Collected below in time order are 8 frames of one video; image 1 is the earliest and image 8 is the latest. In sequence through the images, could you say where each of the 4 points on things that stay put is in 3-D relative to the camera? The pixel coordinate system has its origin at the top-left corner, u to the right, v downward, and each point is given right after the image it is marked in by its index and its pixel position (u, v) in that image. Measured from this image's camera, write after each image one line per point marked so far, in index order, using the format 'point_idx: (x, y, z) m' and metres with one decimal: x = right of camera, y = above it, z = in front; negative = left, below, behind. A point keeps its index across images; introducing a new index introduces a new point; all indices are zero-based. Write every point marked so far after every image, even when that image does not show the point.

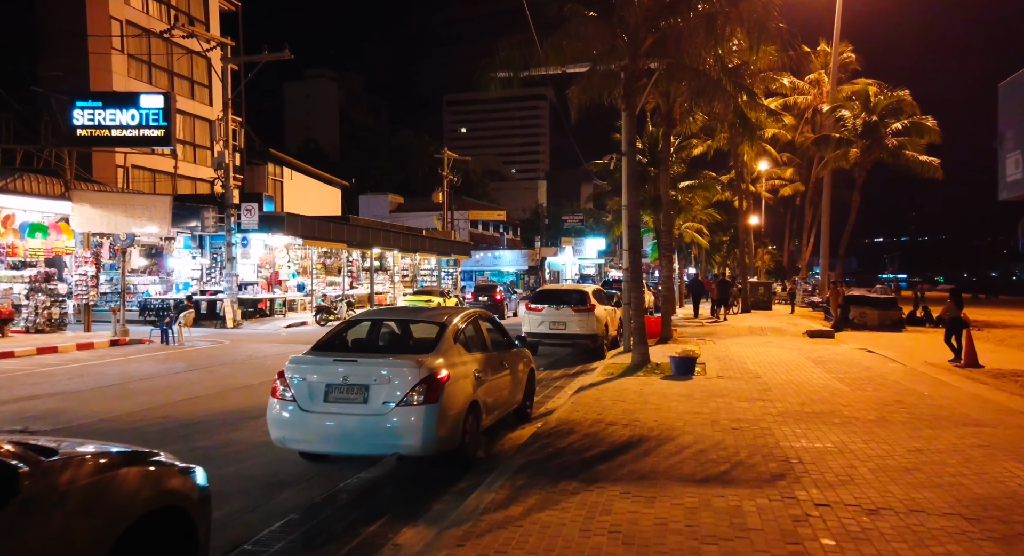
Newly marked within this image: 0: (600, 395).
0: (+1.2, -1.6, +10.2) m
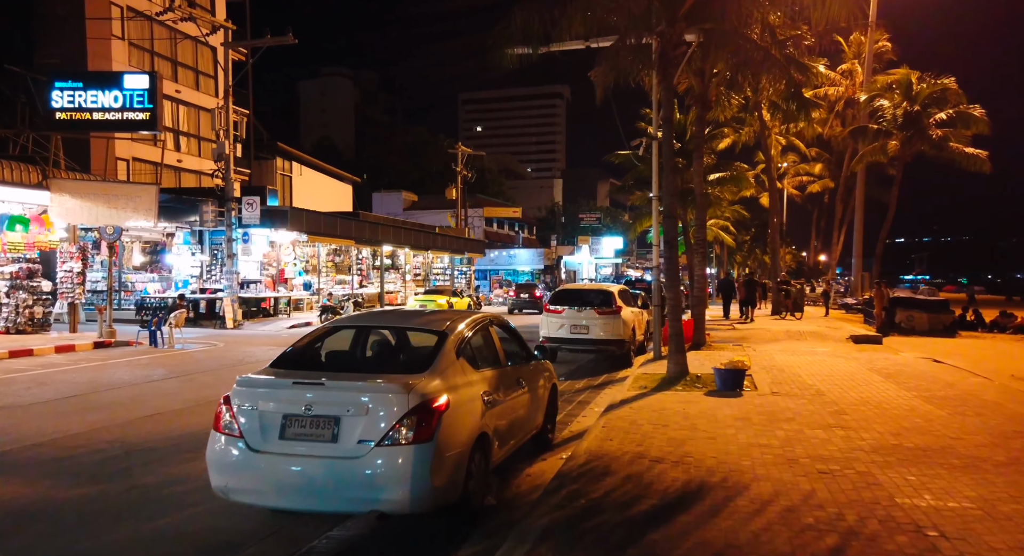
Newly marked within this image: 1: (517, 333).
0: (+1.4, -1.6, +8.6) m
1: (0.0, -0.6, +7.4) m
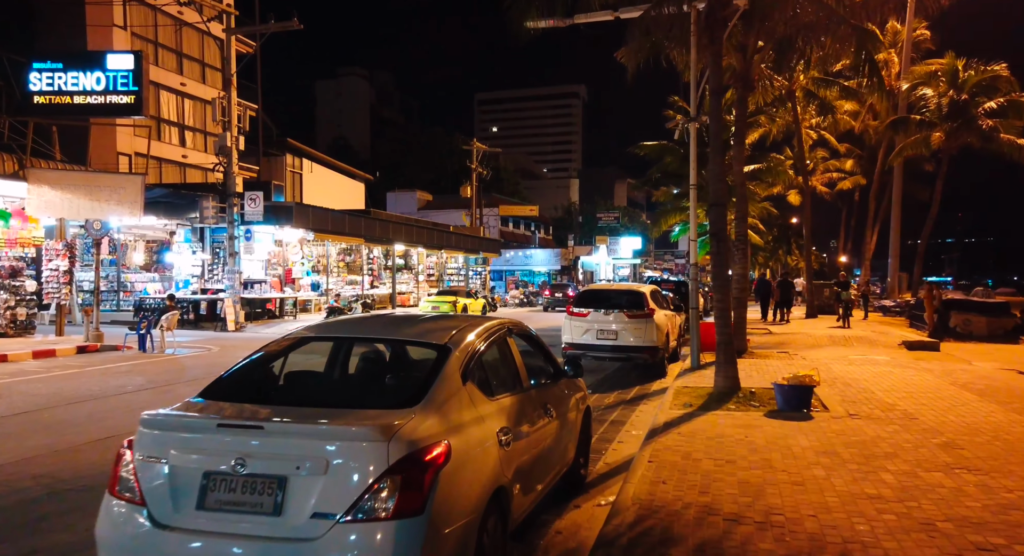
0: (+1.7, -1.6, +7.0) m
1: (+0.2, -0.5, +5.9) m
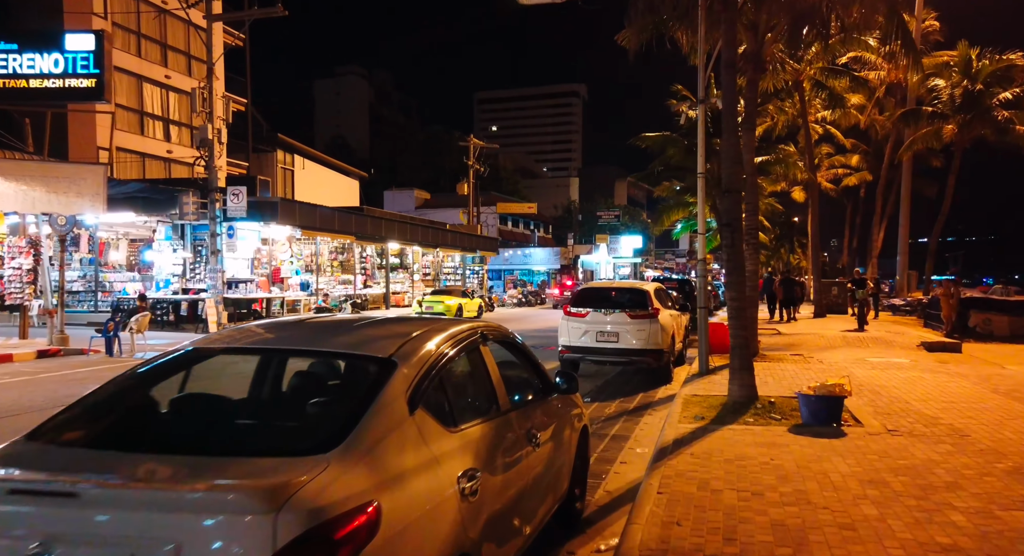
0: (+1.5, -1.5, +5.9) m
1: (+0.1, -0.5, +4.8) m
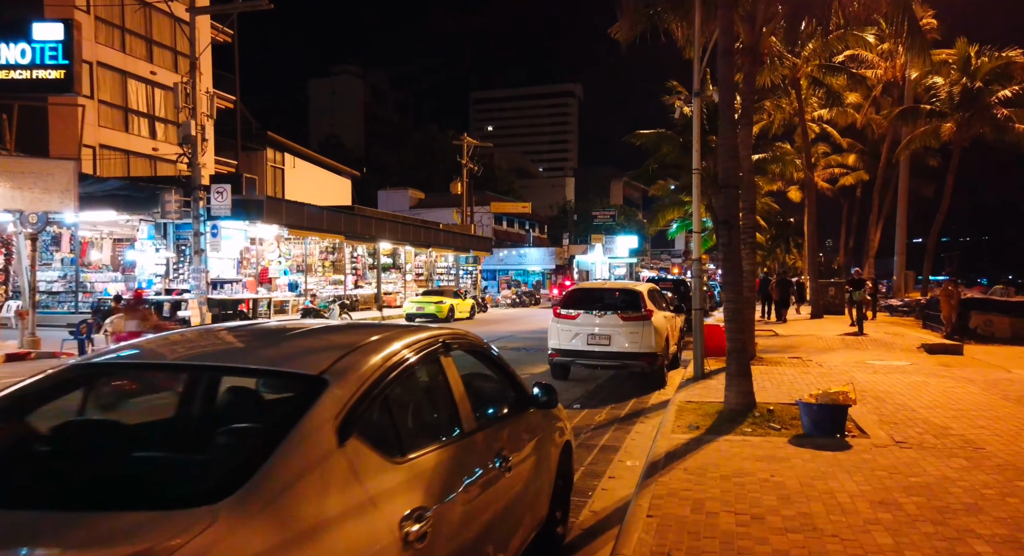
0: (+1.3, -1.5, +5.4) m
1: (-0.1, -0.5, +4.3) m
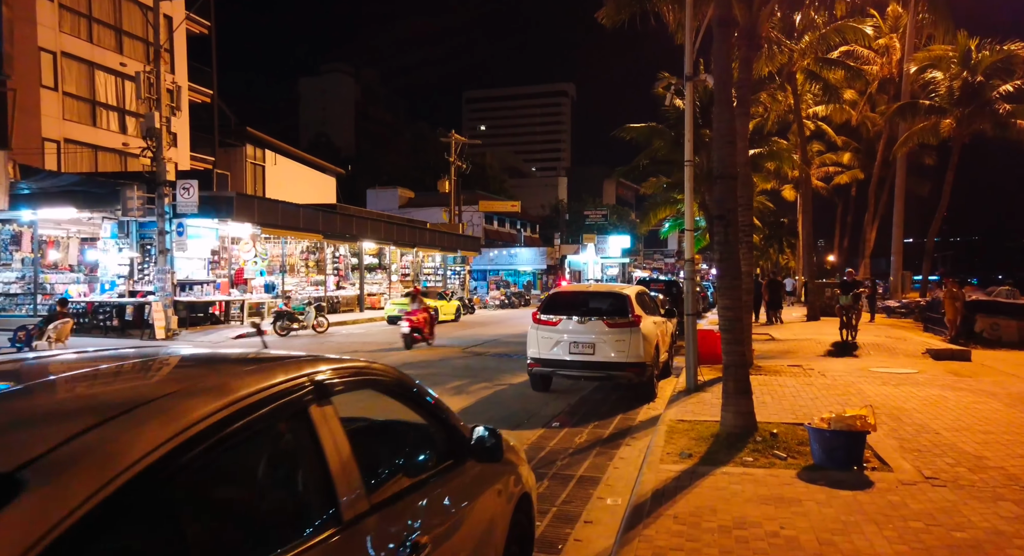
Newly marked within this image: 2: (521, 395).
0: (+1.0, -1.6, +4.3) m
1: (-0.4, -0.5, +3.2) m
2: (+0.1, -1.8, +11.3) m
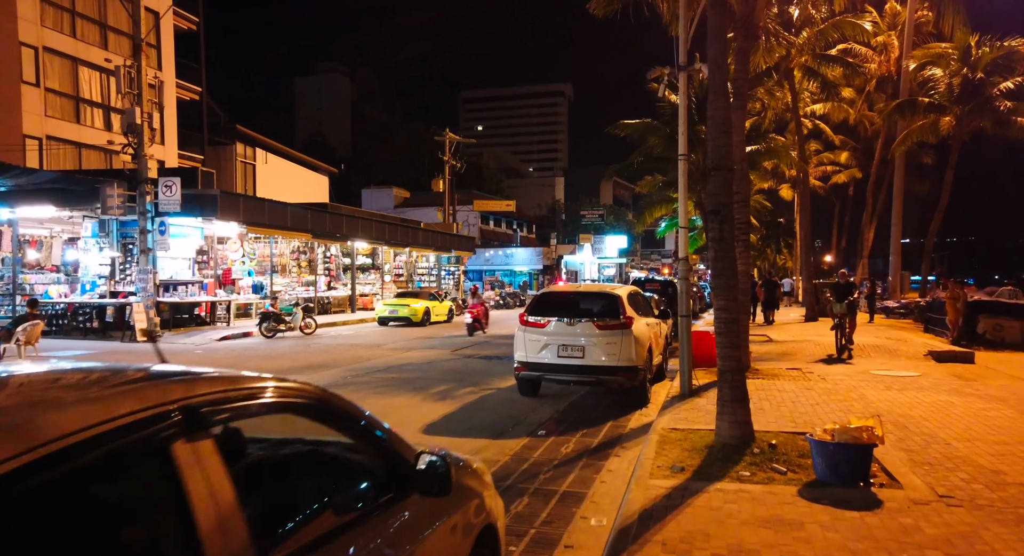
0: (+0.9, -1.6, +3.8) m
1: (-0.6, -0.5, +2.7) m
2: (-0.1, -1.8, +10.8) m
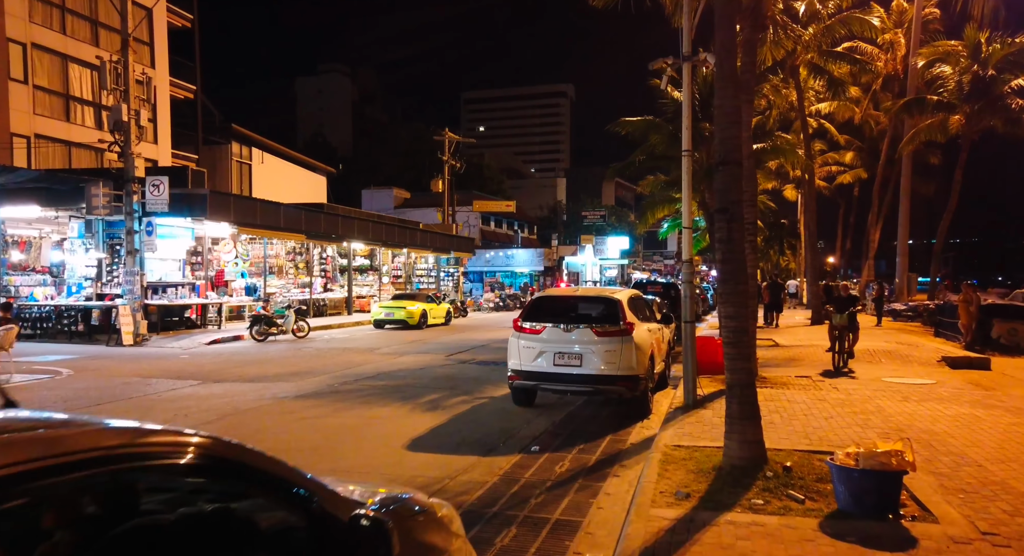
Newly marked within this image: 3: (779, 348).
0: (+0.7, -1.6, +3.2) m
1: (-0.7, -0.5, +2.1) m
2: (-0.1, -1.9, +10.2) m
3: (+6.4, -1.7, +17.5) m
